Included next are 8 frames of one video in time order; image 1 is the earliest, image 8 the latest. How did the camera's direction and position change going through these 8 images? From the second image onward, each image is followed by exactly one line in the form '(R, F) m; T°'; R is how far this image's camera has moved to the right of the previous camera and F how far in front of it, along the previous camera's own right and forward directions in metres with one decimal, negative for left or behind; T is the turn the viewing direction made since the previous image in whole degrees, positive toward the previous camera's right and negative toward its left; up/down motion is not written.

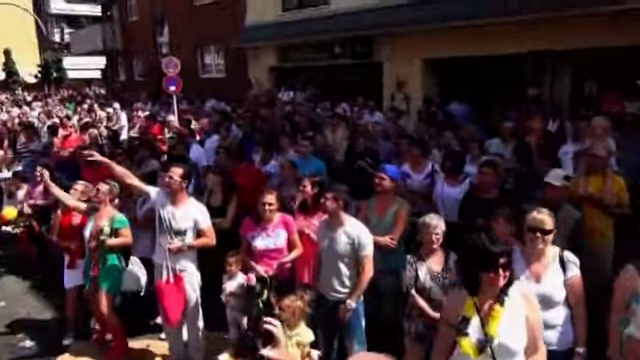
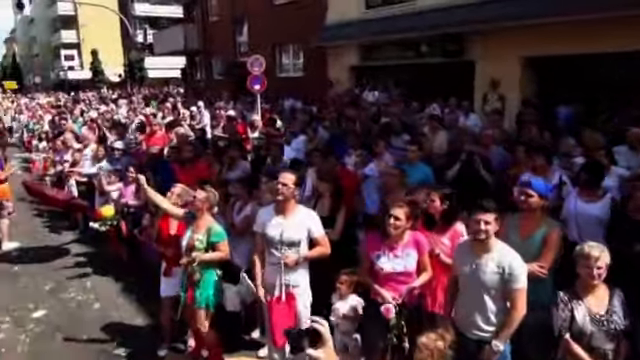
(-0.6, +0.6) m; -7°
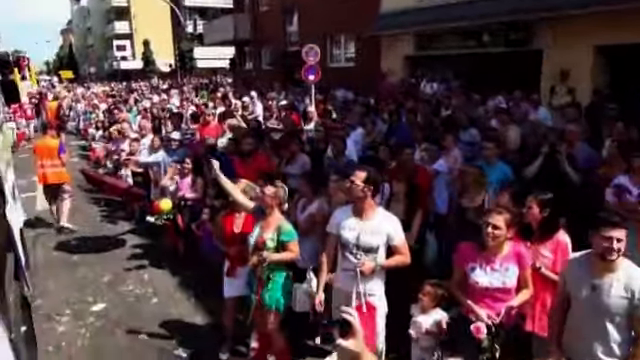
(-0.4, +0.4) m; -5°
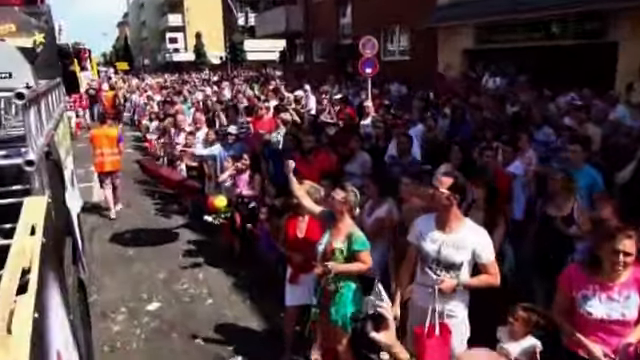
(-0.3, +0.4) m; -5°
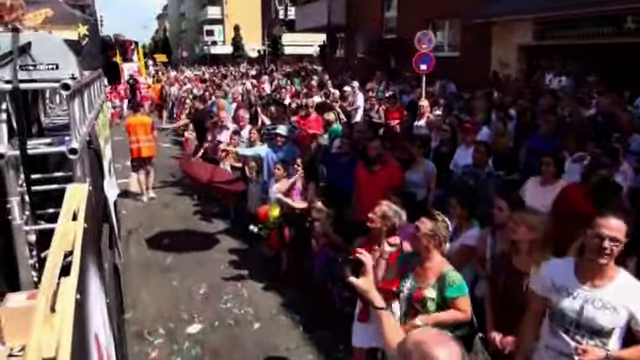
(-0.4, +0.9) m; -4°
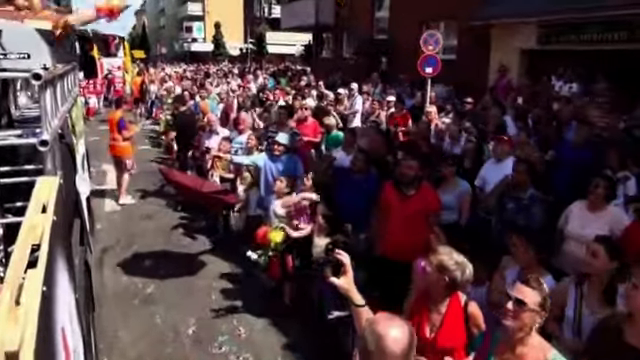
(-0.4, +1.1) m; +2°
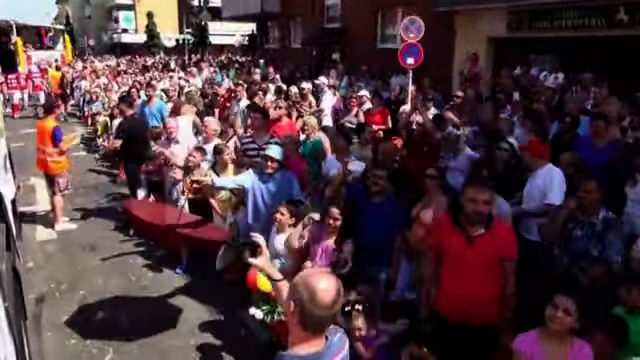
(-0.7, +1.6) m; +7°
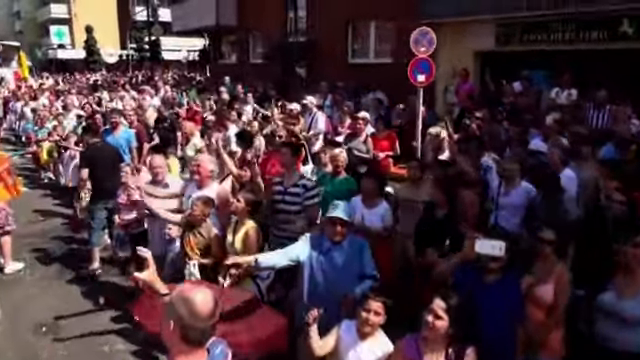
(-1.1, +1.7) m; +6°
